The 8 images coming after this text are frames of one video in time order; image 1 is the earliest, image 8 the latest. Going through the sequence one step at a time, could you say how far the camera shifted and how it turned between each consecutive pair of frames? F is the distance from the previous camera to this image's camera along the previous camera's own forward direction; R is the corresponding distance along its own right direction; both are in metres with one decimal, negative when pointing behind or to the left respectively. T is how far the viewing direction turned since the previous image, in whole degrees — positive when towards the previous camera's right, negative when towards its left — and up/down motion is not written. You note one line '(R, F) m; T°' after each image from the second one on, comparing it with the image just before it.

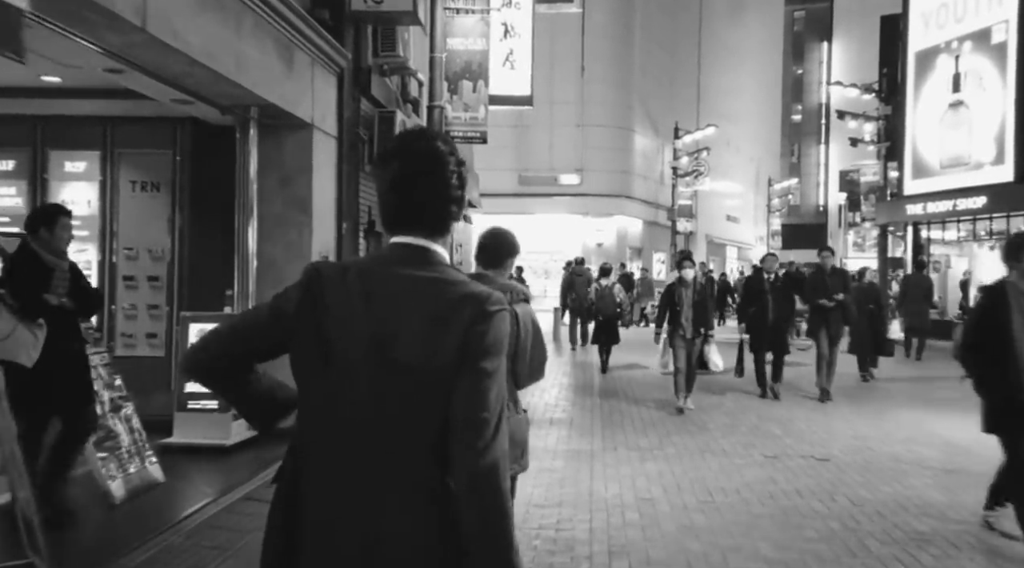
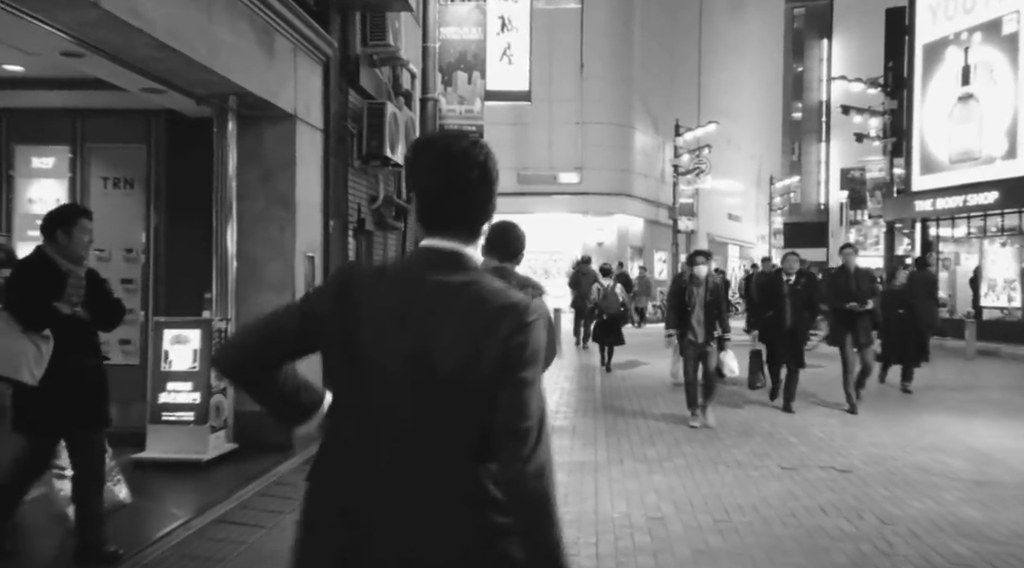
(0.0, +0.6) m; 0°
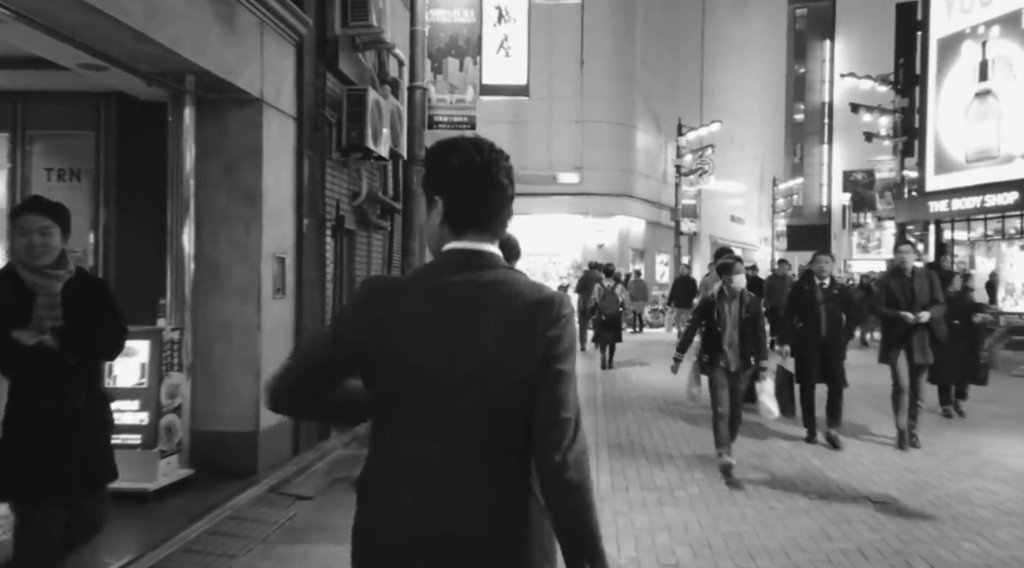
(+0.1, +0.9) m; 0°
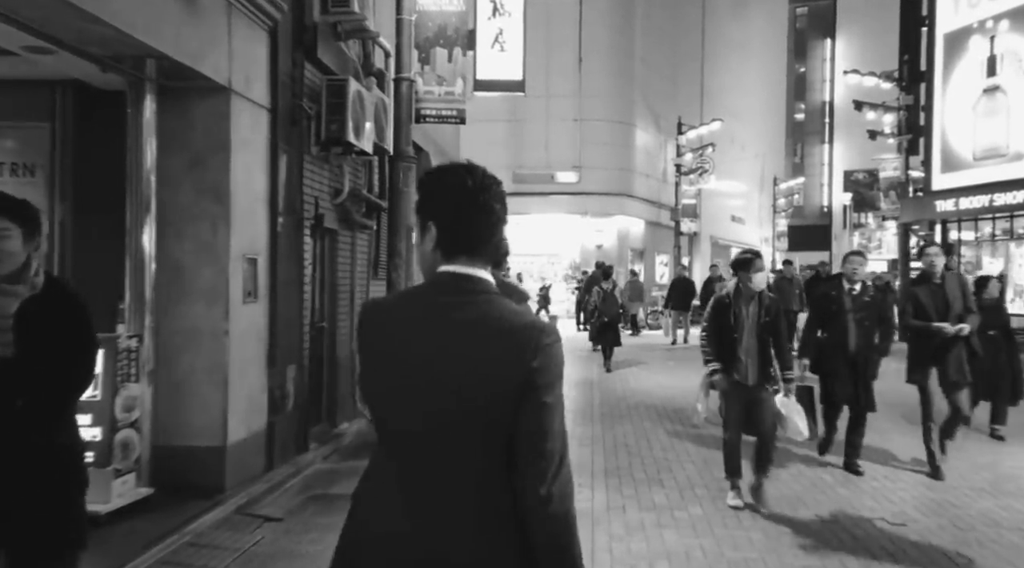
(+0.1, +0.6) m; 0°
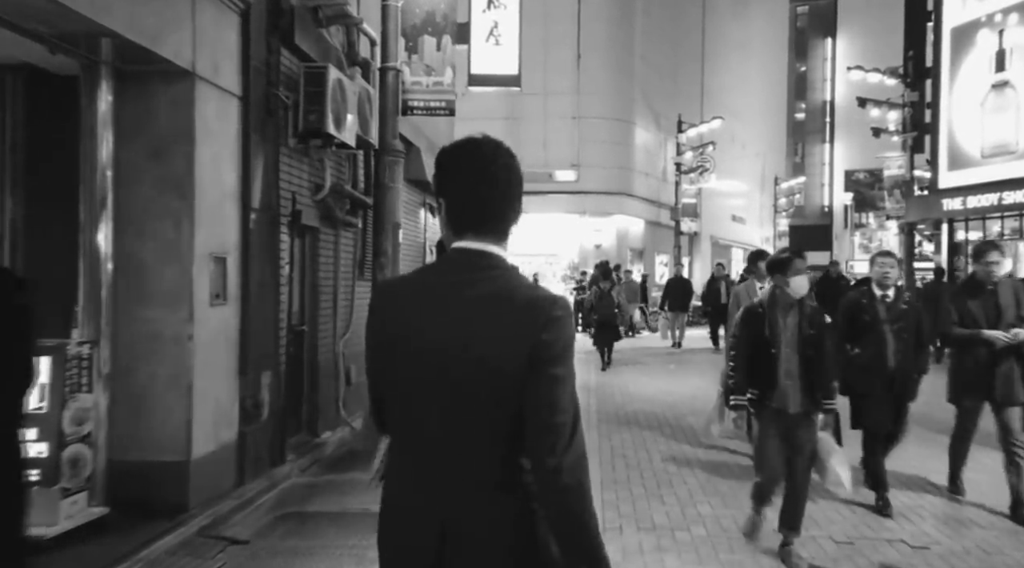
(+0.1, +0.5) m; 0°
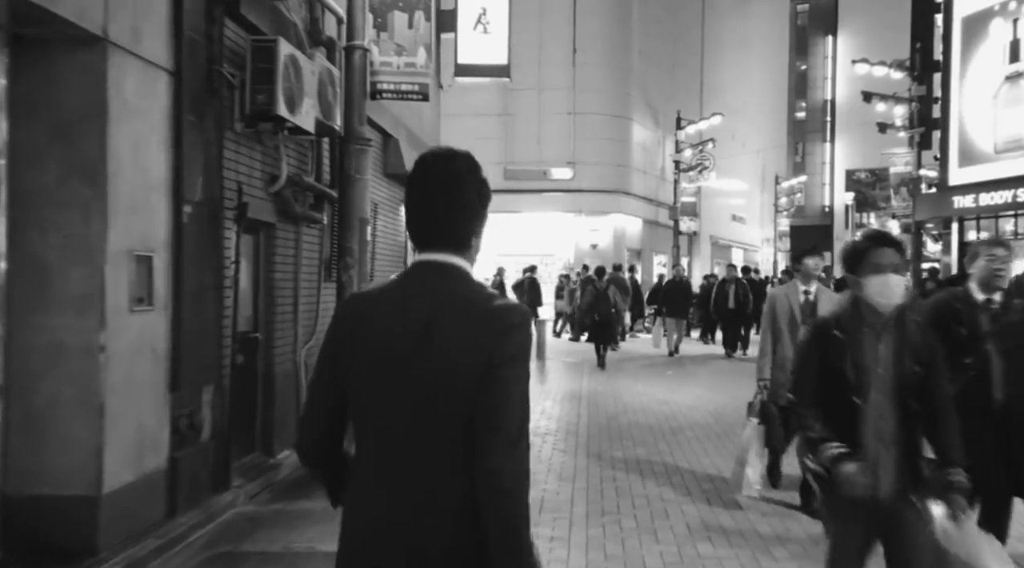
(+0.2, +1.0) m; 0°
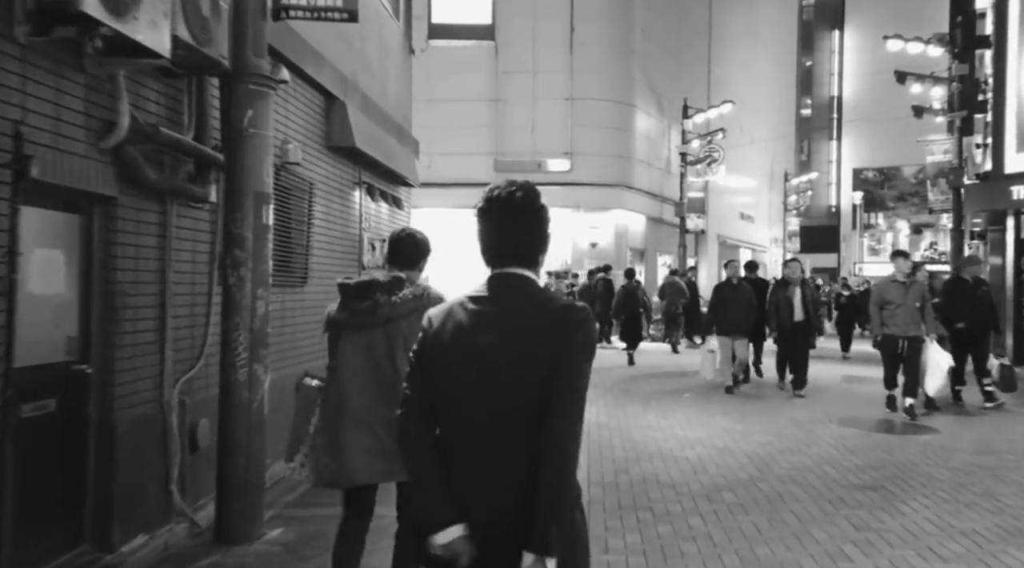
(+0.2, +2.8) m; 0°
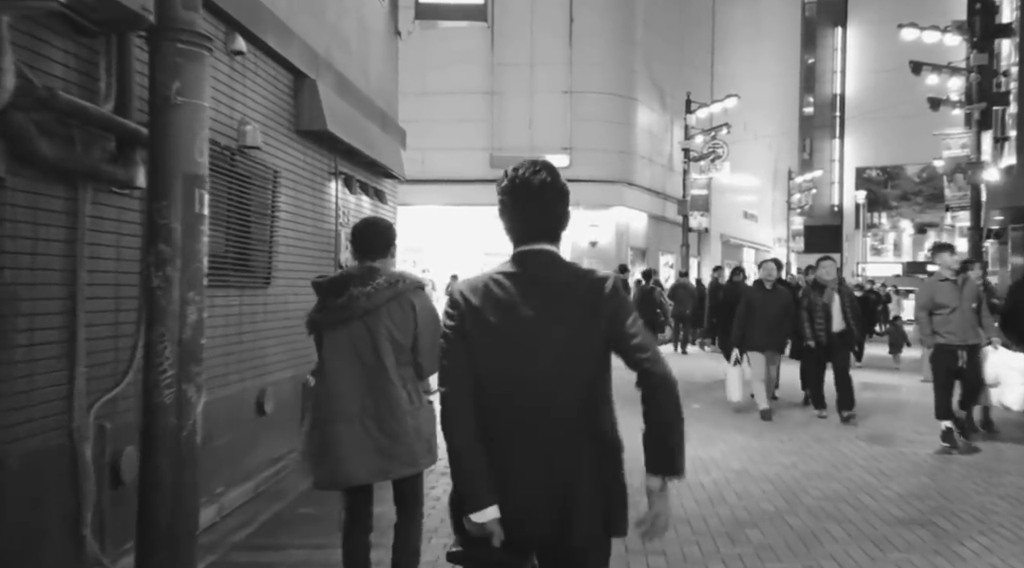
(+0.1, +1.1) m; 0°
